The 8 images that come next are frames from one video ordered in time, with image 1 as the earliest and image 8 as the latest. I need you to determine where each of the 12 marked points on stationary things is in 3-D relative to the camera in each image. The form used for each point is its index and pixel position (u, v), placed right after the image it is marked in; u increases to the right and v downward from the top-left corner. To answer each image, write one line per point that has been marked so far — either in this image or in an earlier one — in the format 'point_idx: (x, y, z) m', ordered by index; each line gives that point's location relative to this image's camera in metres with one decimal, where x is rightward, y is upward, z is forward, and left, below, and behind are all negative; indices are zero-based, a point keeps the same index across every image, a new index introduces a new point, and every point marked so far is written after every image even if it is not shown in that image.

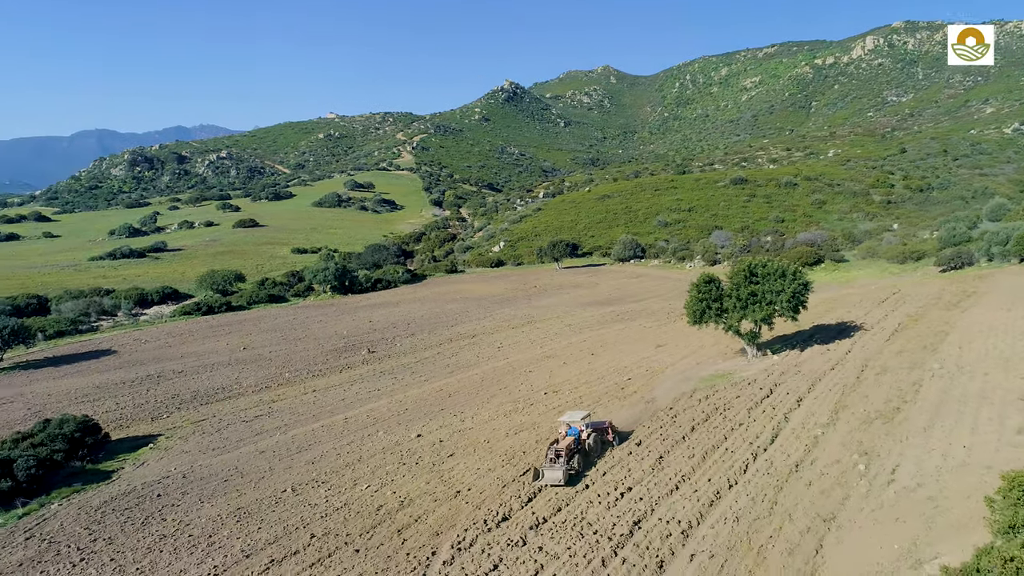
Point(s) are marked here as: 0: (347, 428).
0: (-4.1, -3.5, +17.9) m
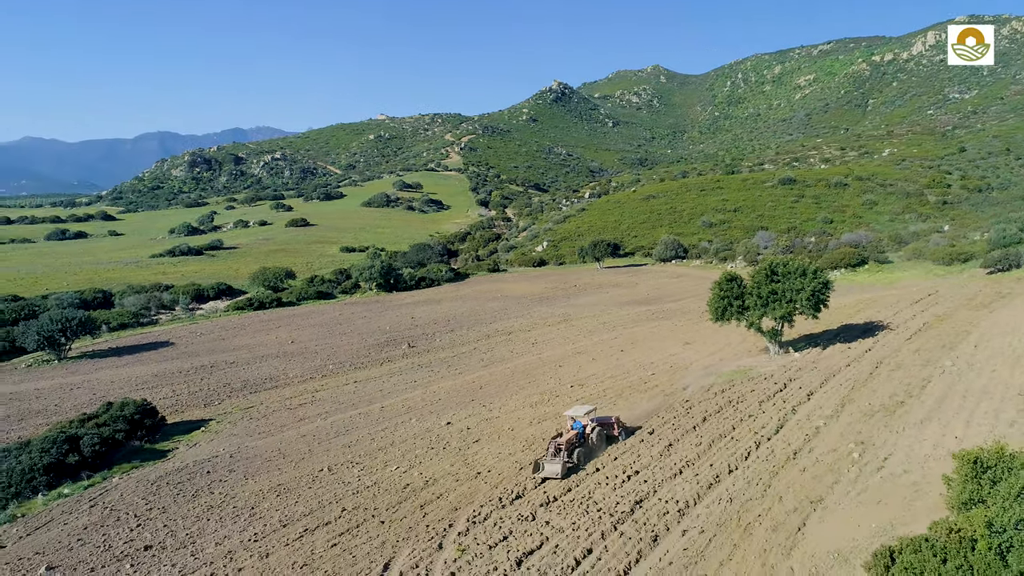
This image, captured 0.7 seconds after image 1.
0: (-3.4, -3.4, +18.9) m
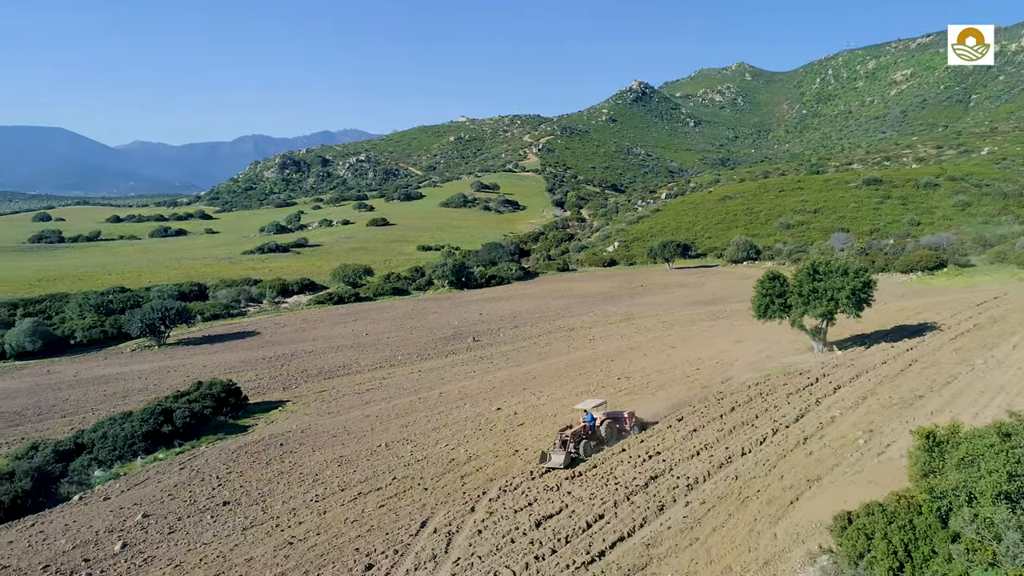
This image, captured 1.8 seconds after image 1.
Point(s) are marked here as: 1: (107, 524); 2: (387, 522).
0: (-2.0, -3.2, +20.3) m
1: (-7.3, -4.3, +13.0) m
2: (-2.0, -3.7, +11.3) m
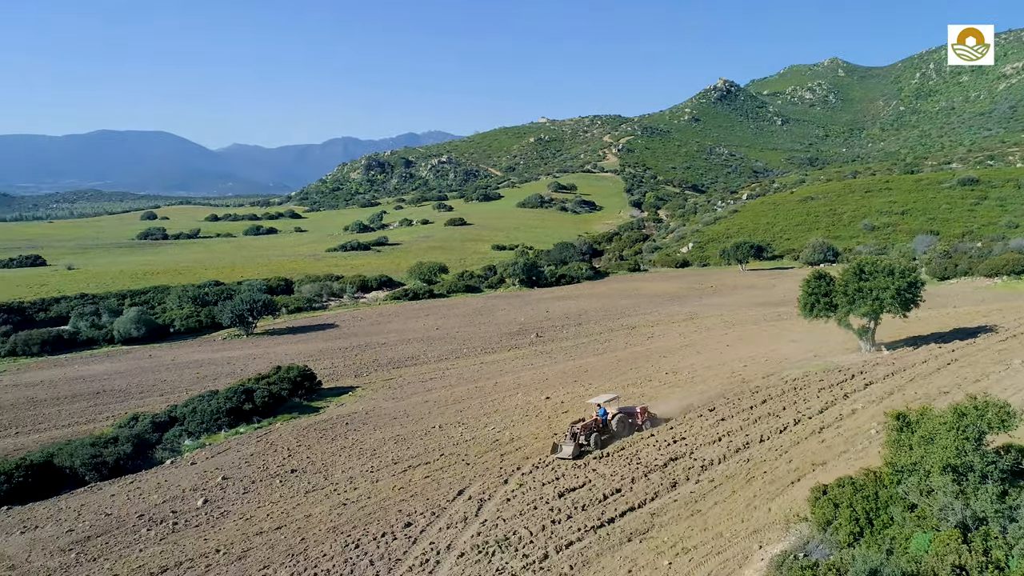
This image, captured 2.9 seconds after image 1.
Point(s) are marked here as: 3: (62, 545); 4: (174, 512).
0: (-0.5, -3.1, +21.4) m
1: (-6.6, -4.0, +14.8) m
2: (-1.4, -3.5, +12.5) m
3: (-7.7, -4.4, +12.1) m
4: (-6.2, -4.2, +13.3) m
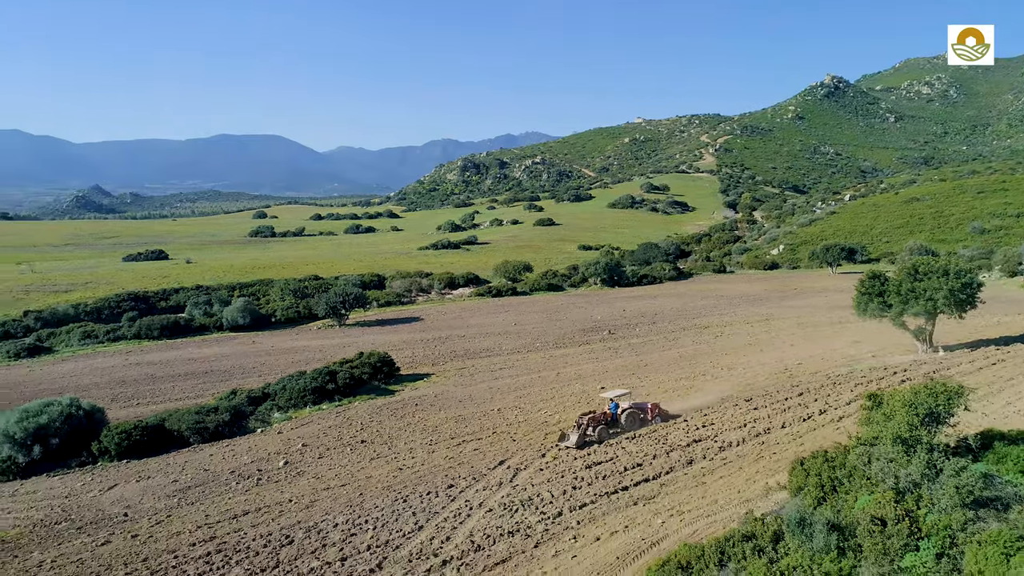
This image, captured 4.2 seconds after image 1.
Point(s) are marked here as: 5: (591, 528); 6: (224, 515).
0: (+1.4, -2.9, +22.6) m
1: (-5.5, -3.8, +16.8) m
2: (-0.7, -3.3, +13.9) m
3: (-7.0, -4.1, +14.3) m
4: (-5.4, -3.9, +15.3) m
5: (+1.1, -3.1, +9.4) m
6: (-5.1, -4.0, +12.6) m
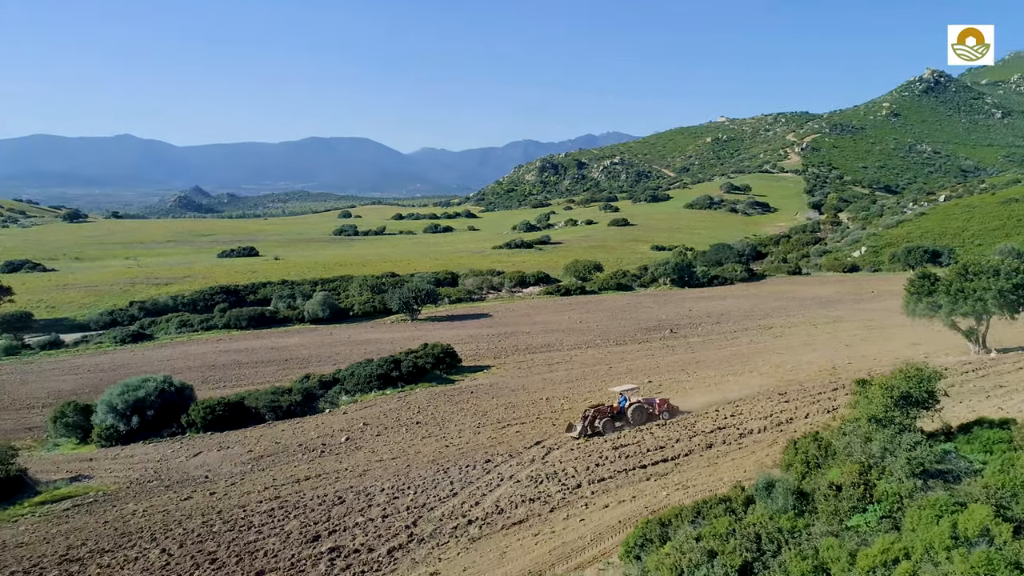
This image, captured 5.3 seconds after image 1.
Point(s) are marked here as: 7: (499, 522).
0: (+3.2, -2.8, +23.4) m
1: (-4.4, -3.6, +18.4) m
2: (+0.1, -3.2, +14.9) m
3: (-6.1, -3.9, +16.1) m
4: (-4.4, -3.7, +16.8) m
5: (+1.3, -3.0, +10.3) m
6: (-4.4, -3.8, +14.1) m
7: (-0.2, -3.3, +10.1) m
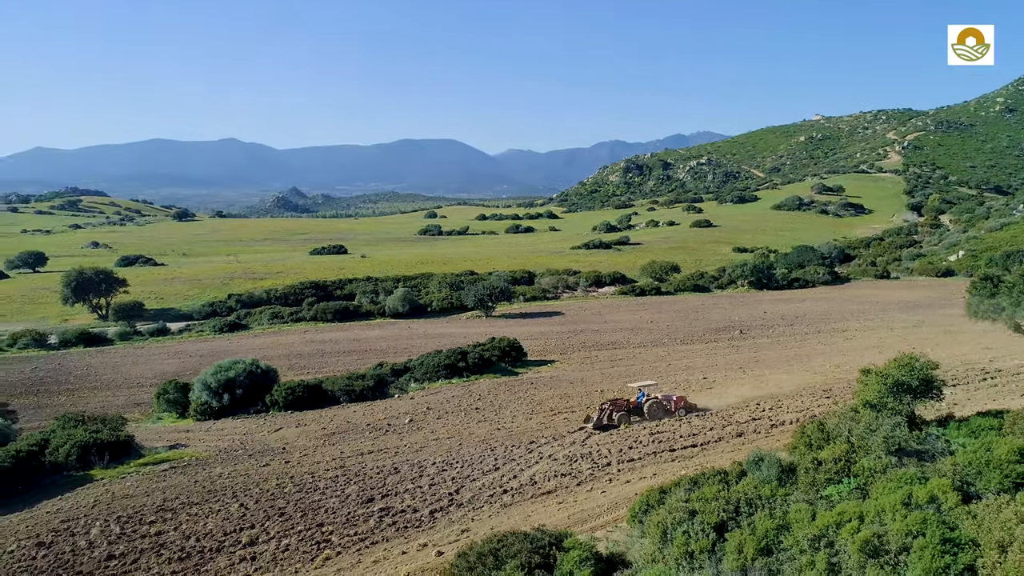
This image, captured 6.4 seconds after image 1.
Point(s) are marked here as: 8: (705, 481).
0: (+5.2, -2.7, +23.9) m
1: (-2.9, -3.4, +19.8) m
2: (+1.1, -3.1, +15.8) m
3: (-4.9, -3.7, +17.7) m
4: (-3.1, -3.5, +18.3) m
5: (+1.8, -2.9, +11.1) m
6: (-3.5, -3.6, +15.6) m
7: (+0.3, -3.2, +11.1) m
8: (+2.3, -2.3, +8.4) m
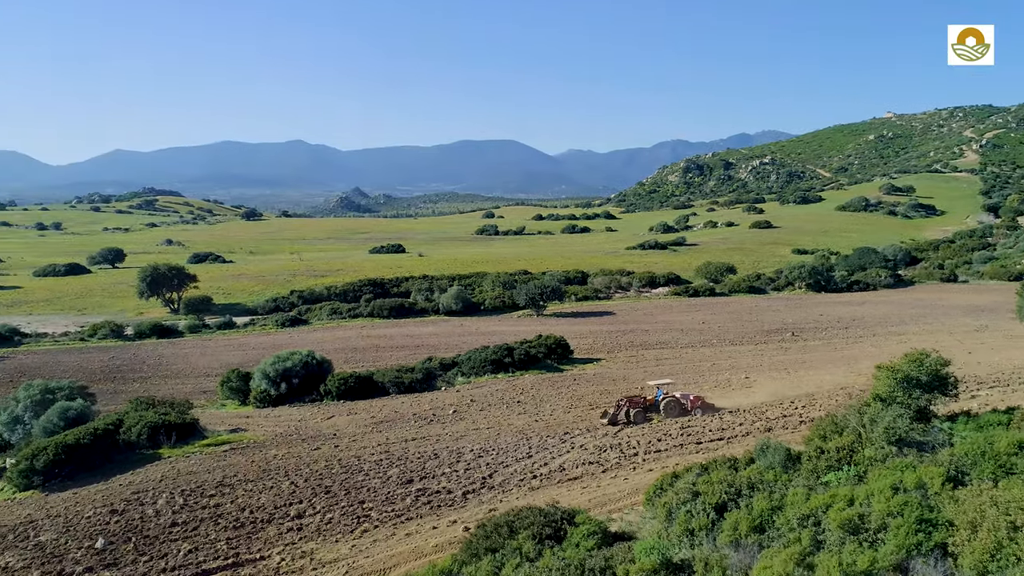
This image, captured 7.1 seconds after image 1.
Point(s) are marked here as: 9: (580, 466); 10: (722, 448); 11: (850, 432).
0: (+6.7, -2.7, +24.0) m
1: (-1.7, -3.3, +20.6) m
2: (+2.0, -3.0, +16.3) m
3: (-3.9, -3.5, +18.7) m
4: (-2.1, -3.4, +19.1) m
5: (+2.3, -2.8, +11.5) m
6: (-2.6, -3.5, +16.4) m
7: (+0.8, -3.1, +11.6) m
8: (+2.5, -2.2, +8.8) m
9: (+1.1, -3.0, +12.0) m
10: (+3.5, -2.7, +11.8) m
11: (+4.0, -1.8, +8.6) m
